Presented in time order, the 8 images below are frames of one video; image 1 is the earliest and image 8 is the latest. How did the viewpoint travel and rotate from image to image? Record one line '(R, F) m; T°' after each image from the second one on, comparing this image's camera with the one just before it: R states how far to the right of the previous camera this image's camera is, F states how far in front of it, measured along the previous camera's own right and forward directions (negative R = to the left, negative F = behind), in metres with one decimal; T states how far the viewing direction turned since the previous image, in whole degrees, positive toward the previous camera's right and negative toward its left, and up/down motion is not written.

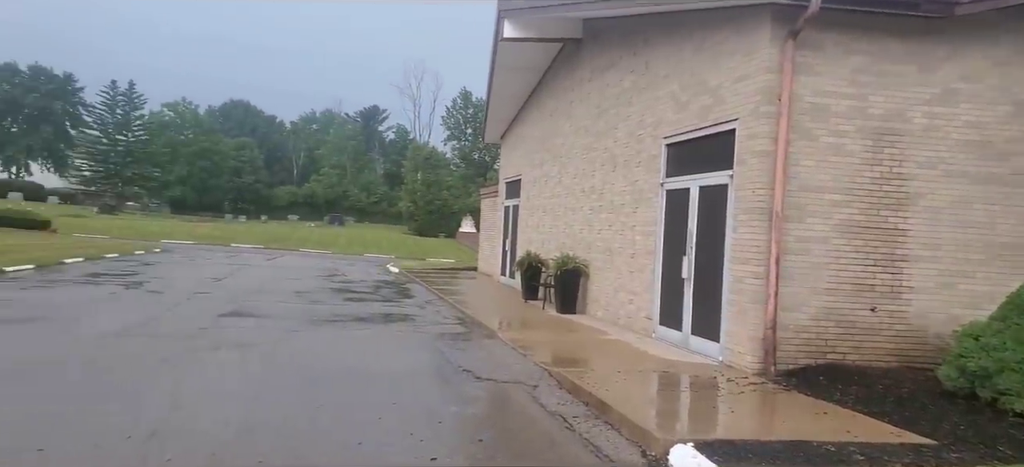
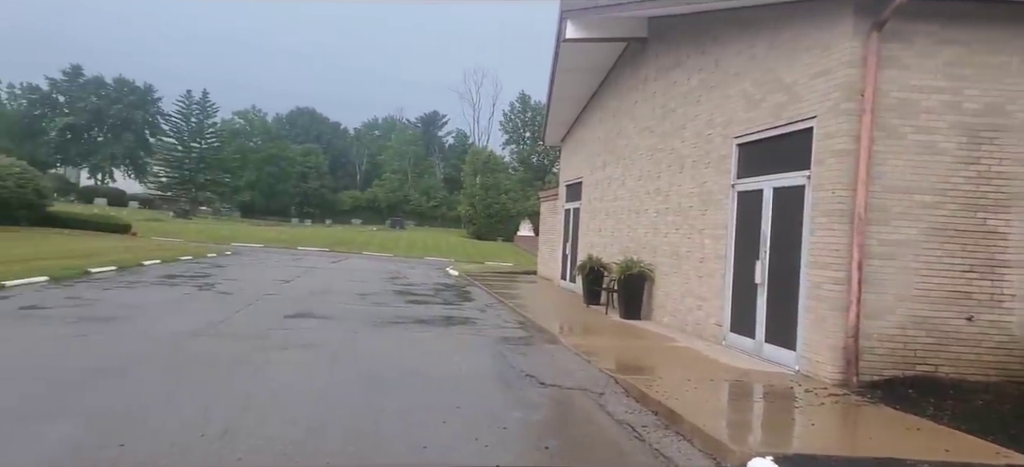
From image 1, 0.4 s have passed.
(-0.1, +0.1) m; -5°
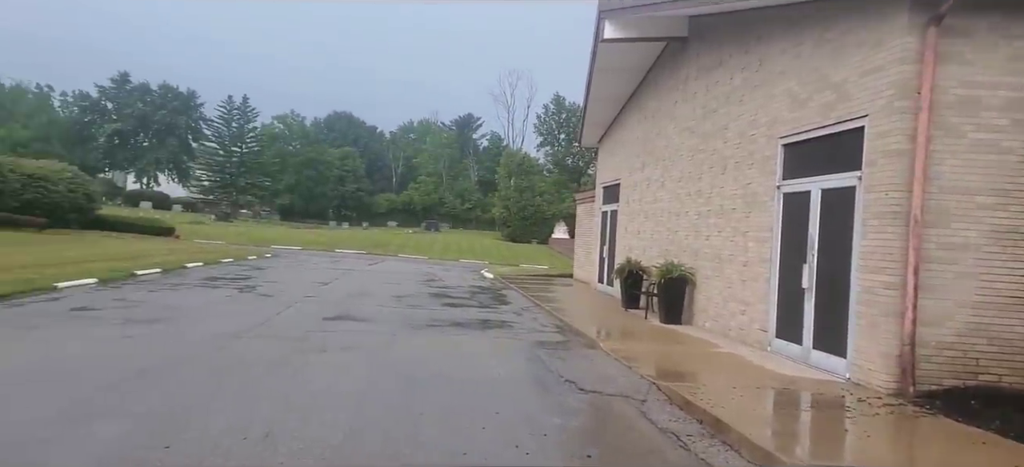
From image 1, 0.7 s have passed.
(-0.1, +0.1) m; -3°
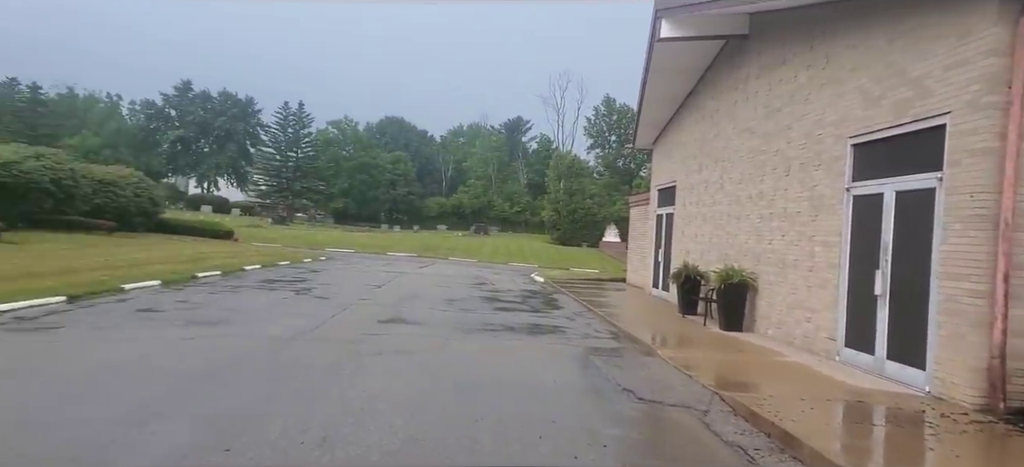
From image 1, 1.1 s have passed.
(-0.1, +0.1) m; -4°
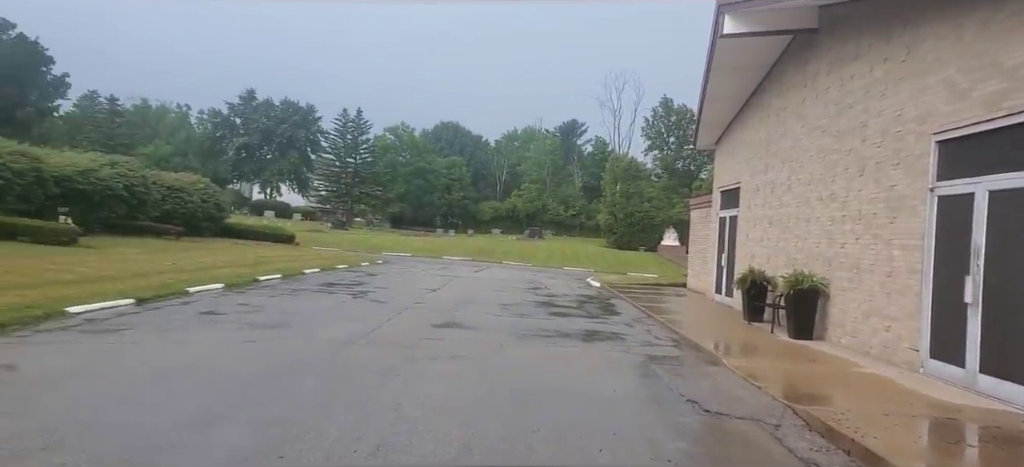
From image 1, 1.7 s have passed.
(0.0, +0.2) m; -5°
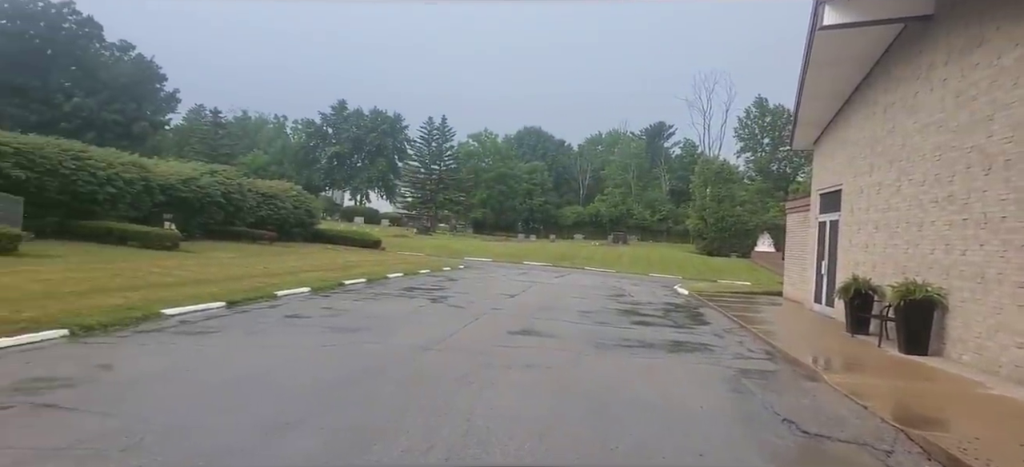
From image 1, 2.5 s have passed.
(0.0, +0.3) m; -7°
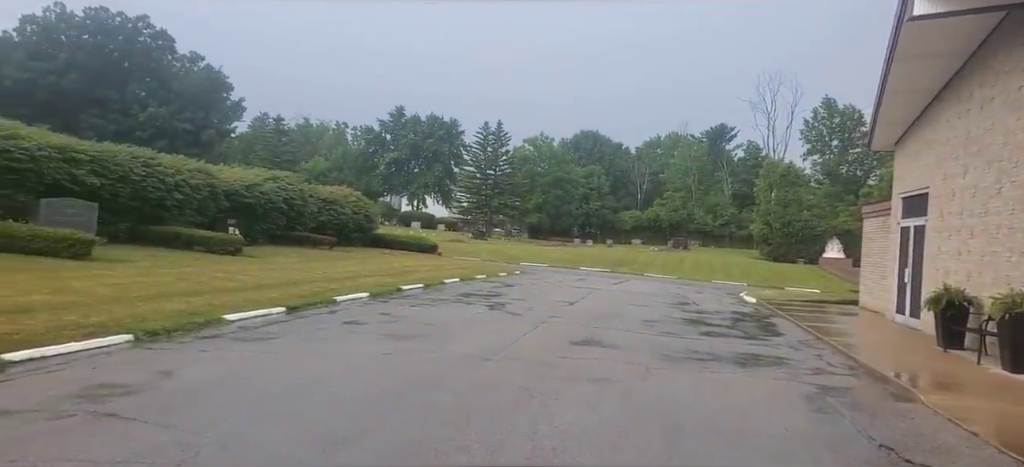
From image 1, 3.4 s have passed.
(-0.1, +0.3) m; -5°
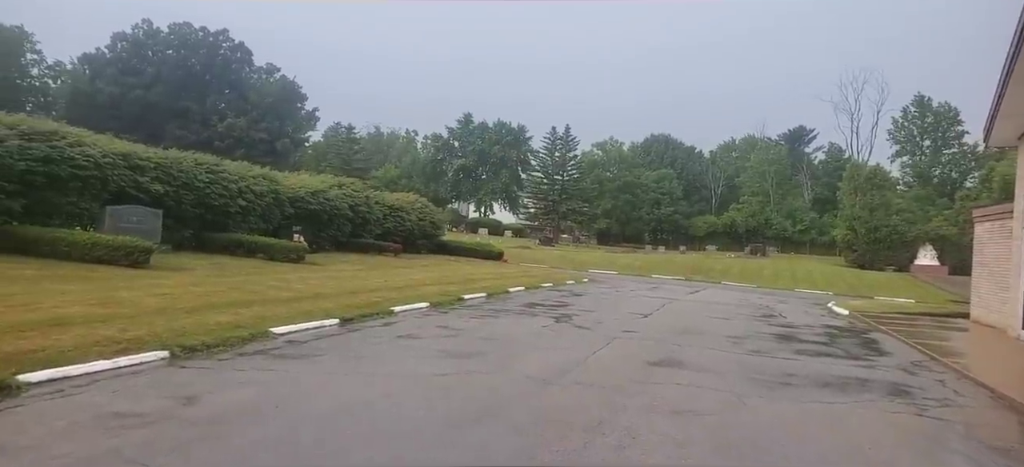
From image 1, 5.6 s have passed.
(0.0, +0.9) m; -6°
